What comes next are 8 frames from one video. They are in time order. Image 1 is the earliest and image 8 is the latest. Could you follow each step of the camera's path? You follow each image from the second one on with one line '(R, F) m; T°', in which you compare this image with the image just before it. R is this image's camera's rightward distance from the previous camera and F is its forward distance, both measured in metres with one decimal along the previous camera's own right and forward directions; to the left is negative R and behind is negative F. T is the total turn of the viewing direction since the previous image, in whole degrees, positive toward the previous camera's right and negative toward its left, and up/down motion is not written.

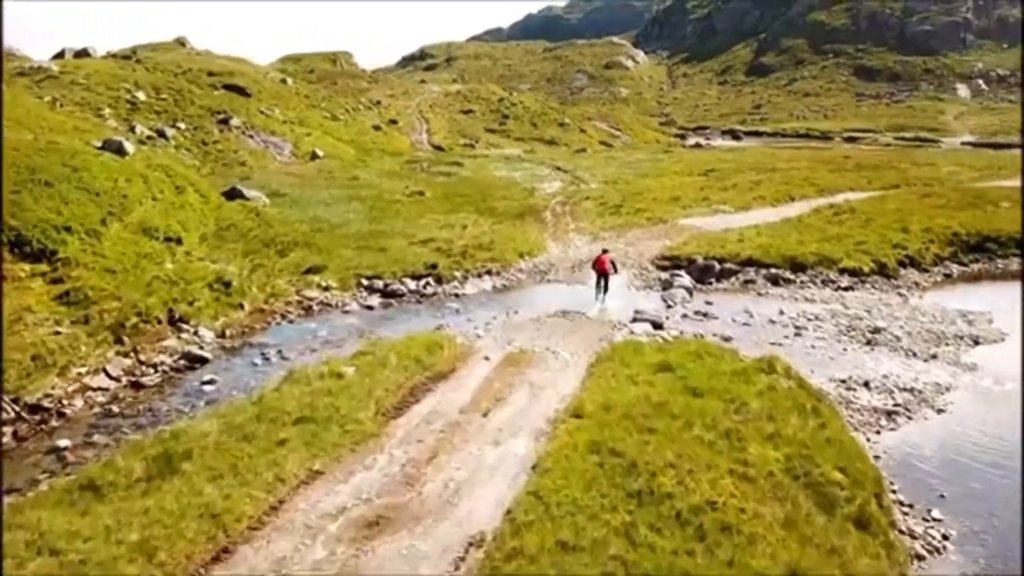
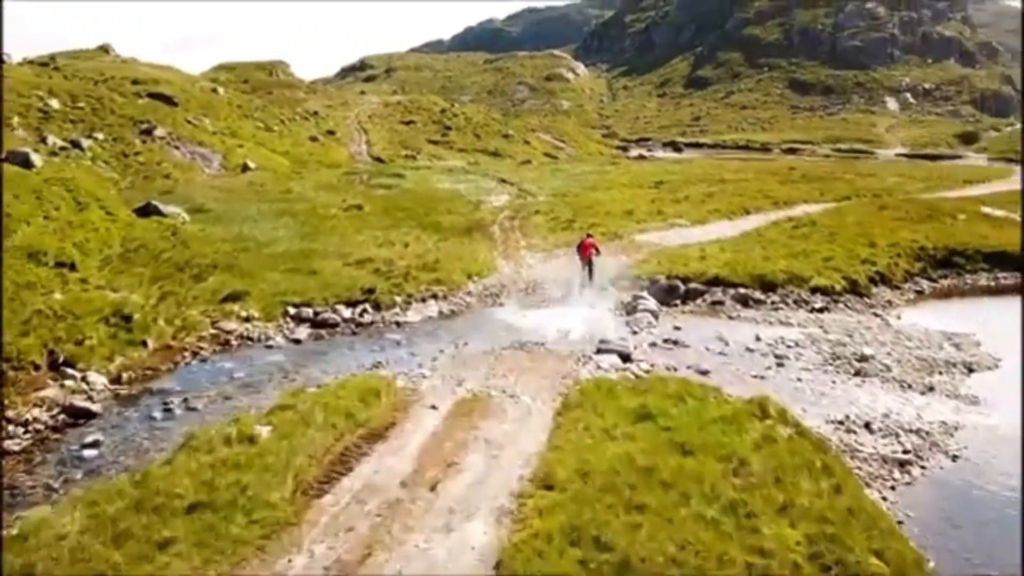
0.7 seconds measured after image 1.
(-0.2, +4.9) m; +4°
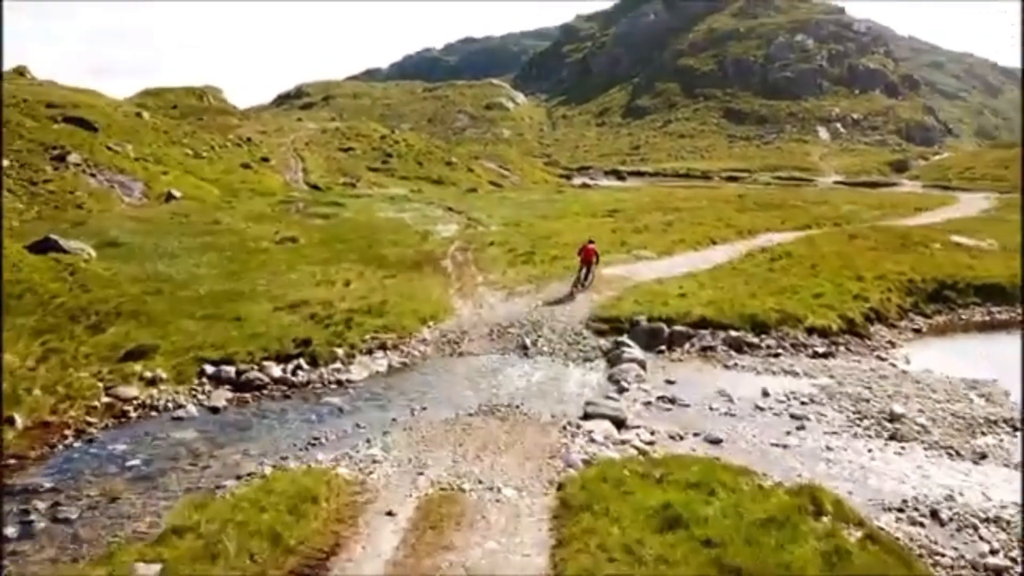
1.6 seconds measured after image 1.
(-1.0, +6.5) m; +4°
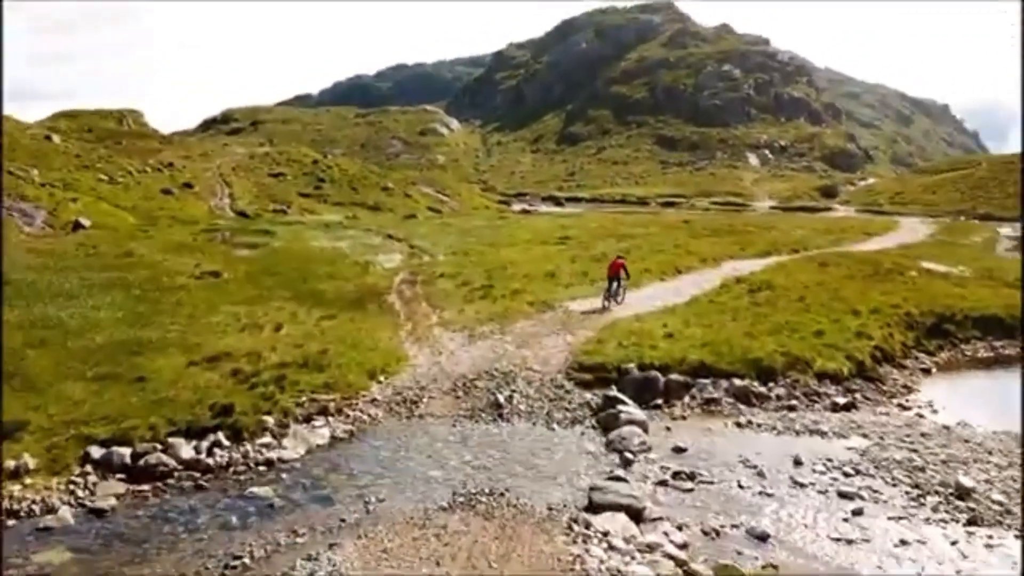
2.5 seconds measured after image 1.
(-1.4, +6.8) m; +5°
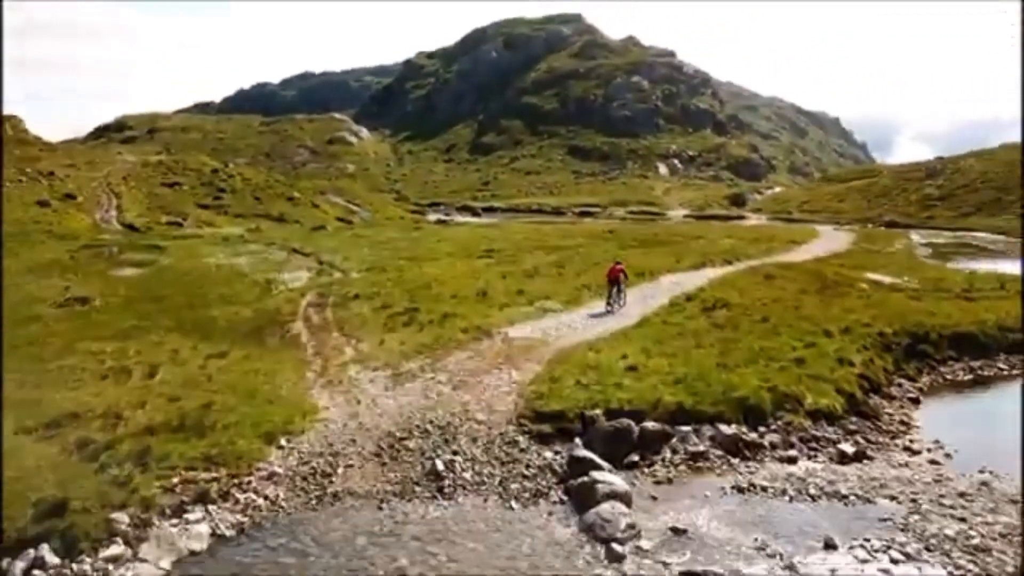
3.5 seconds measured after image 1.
(-0.9, +7.3) m; +6°
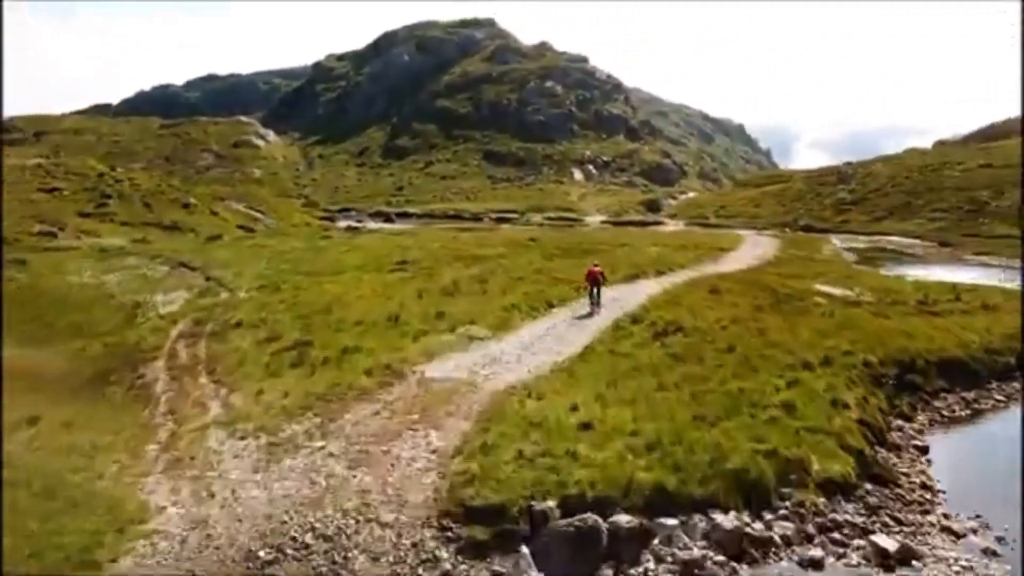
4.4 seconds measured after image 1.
(0.0, +8.7) m; +6°
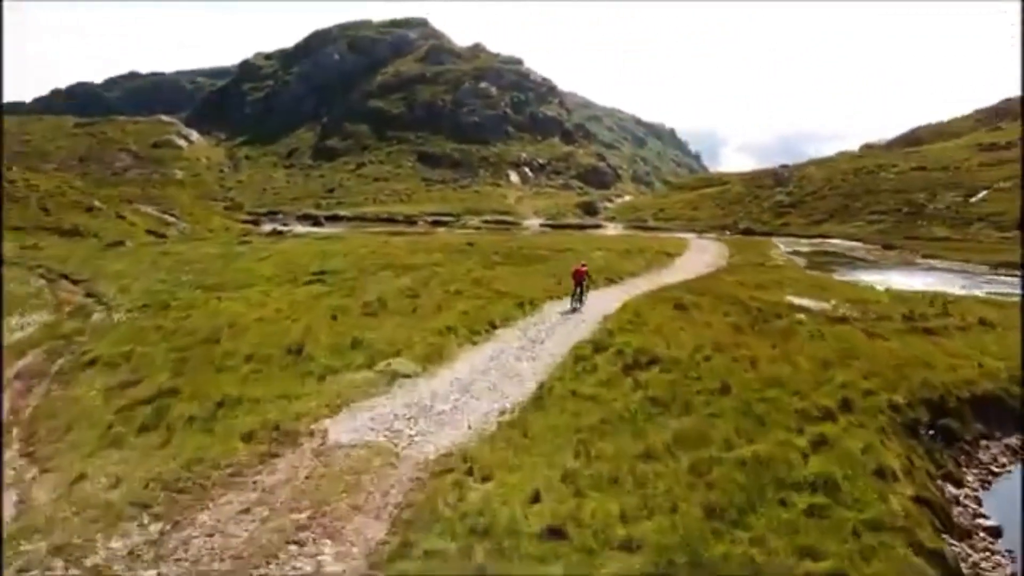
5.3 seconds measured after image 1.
(+0.1, +9.1) m; +5°
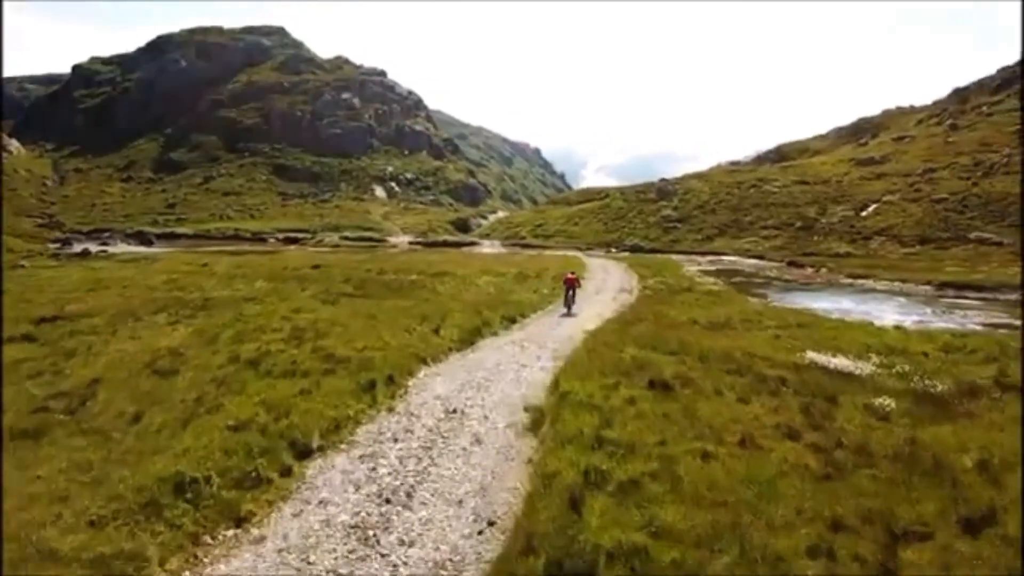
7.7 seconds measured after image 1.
(+1.2, +25.3) m; +9°
